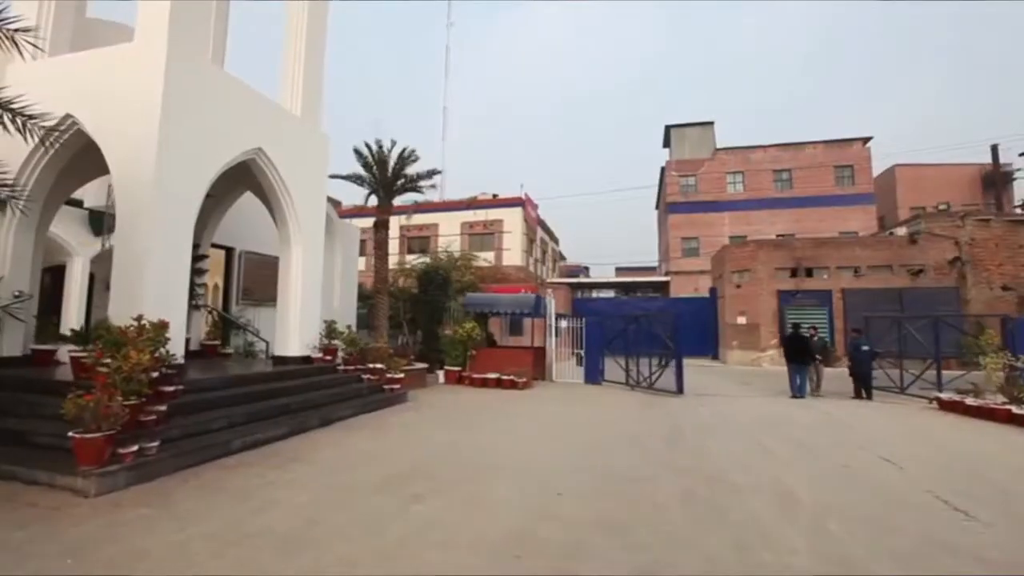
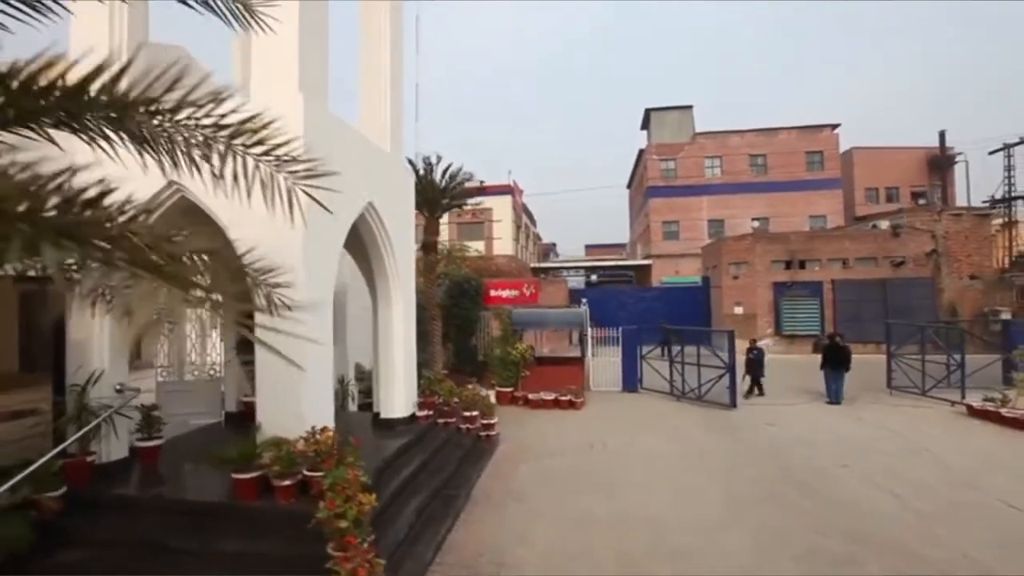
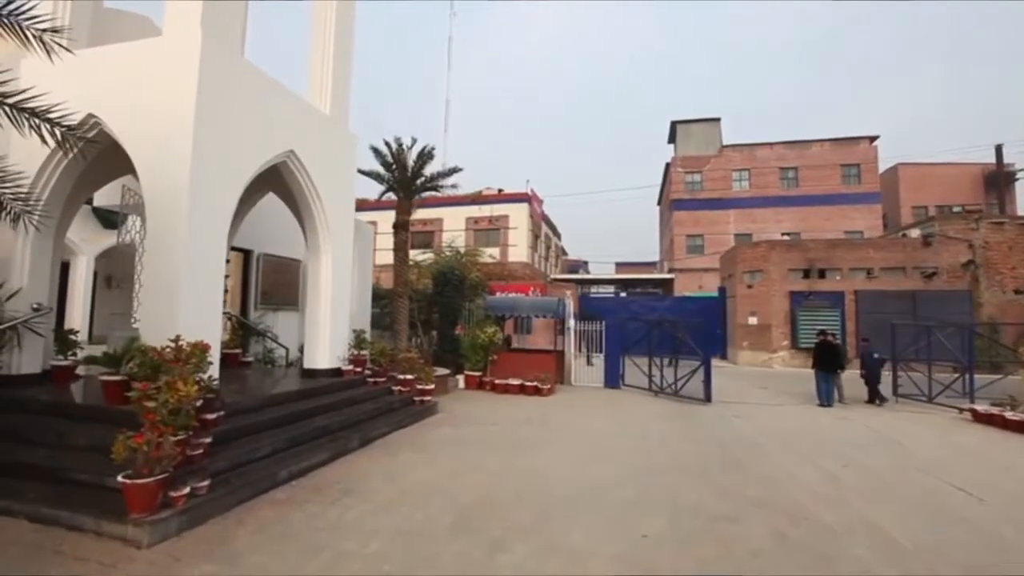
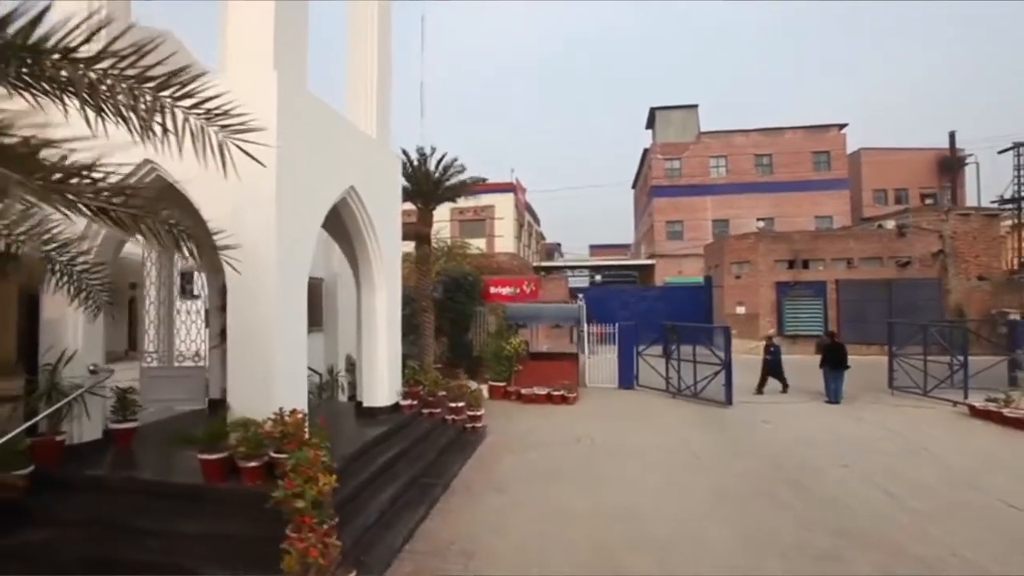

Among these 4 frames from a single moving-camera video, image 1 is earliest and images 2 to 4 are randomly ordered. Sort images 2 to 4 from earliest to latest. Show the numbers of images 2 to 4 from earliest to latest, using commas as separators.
3, 4, 2
